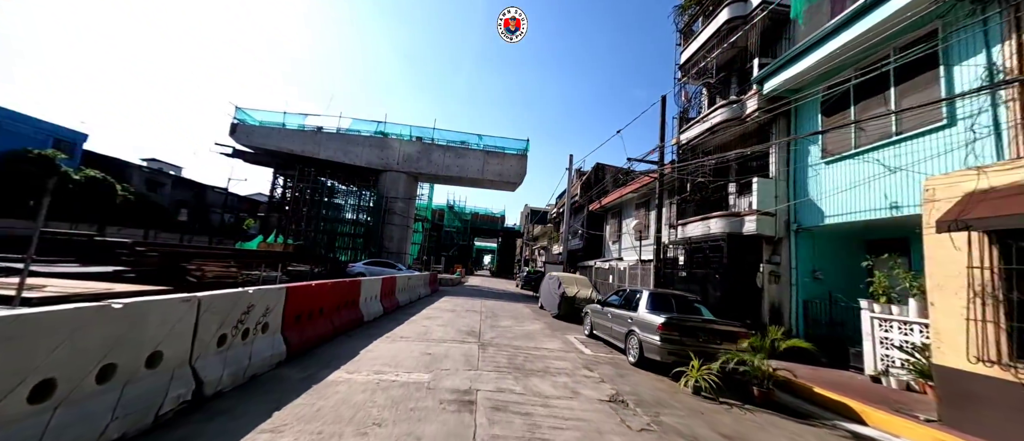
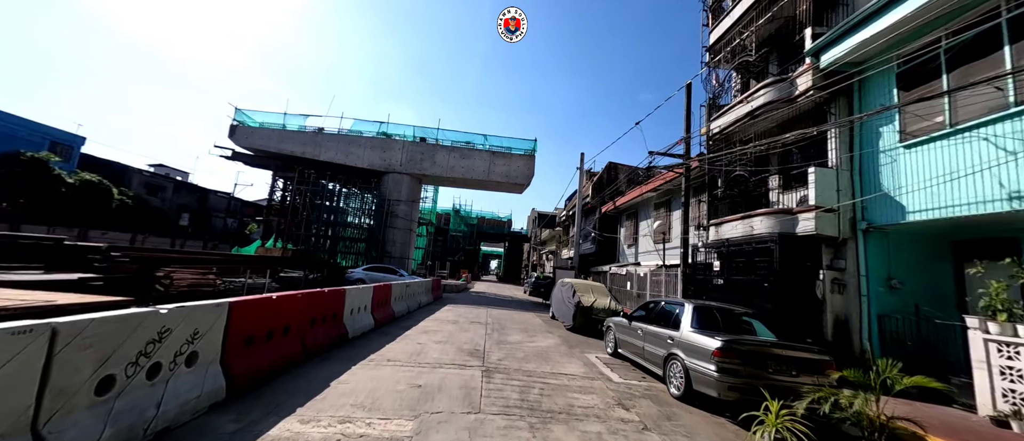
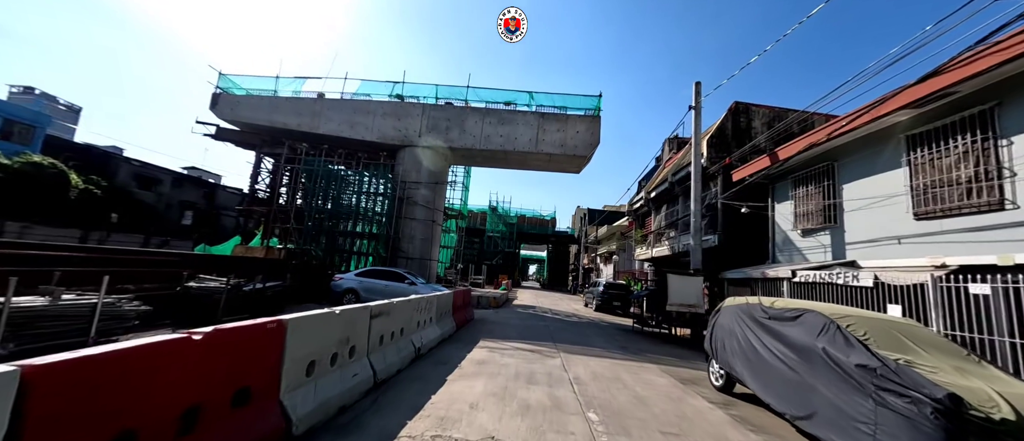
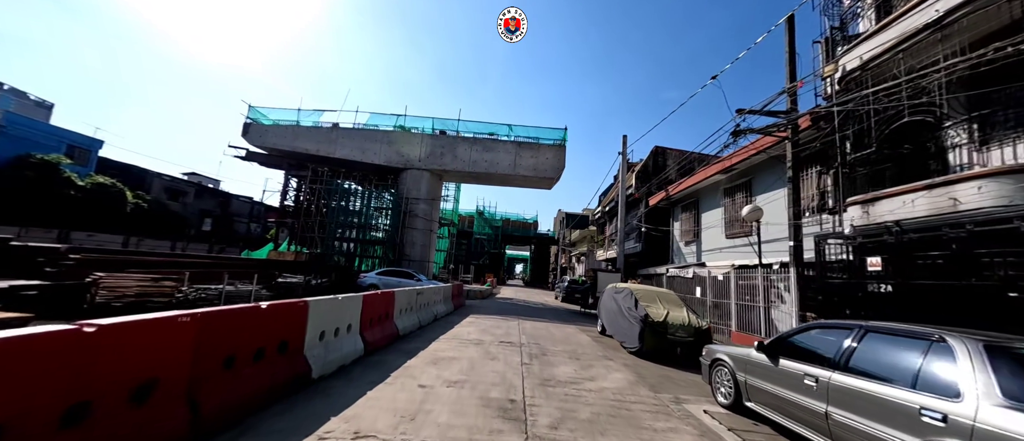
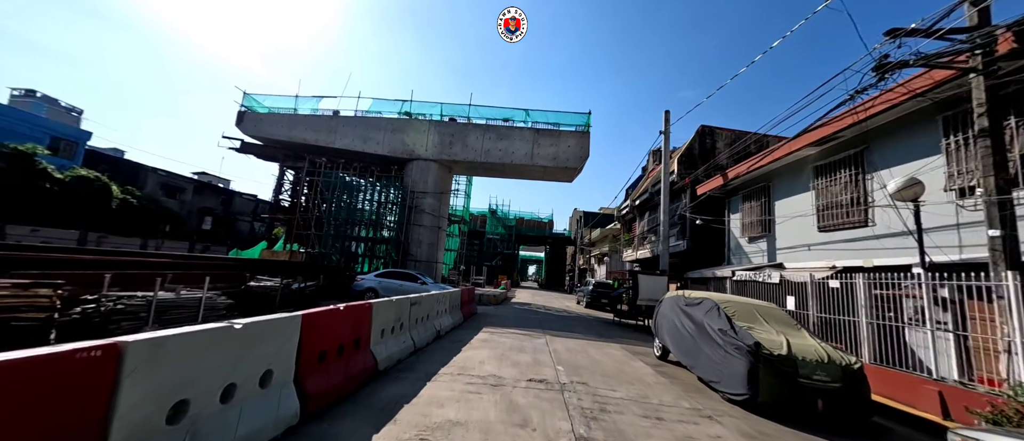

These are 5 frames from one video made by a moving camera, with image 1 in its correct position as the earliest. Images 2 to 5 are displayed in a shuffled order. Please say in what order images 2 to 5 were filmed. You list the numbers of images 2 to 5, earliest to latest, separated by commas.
2, 4, 5, 3
